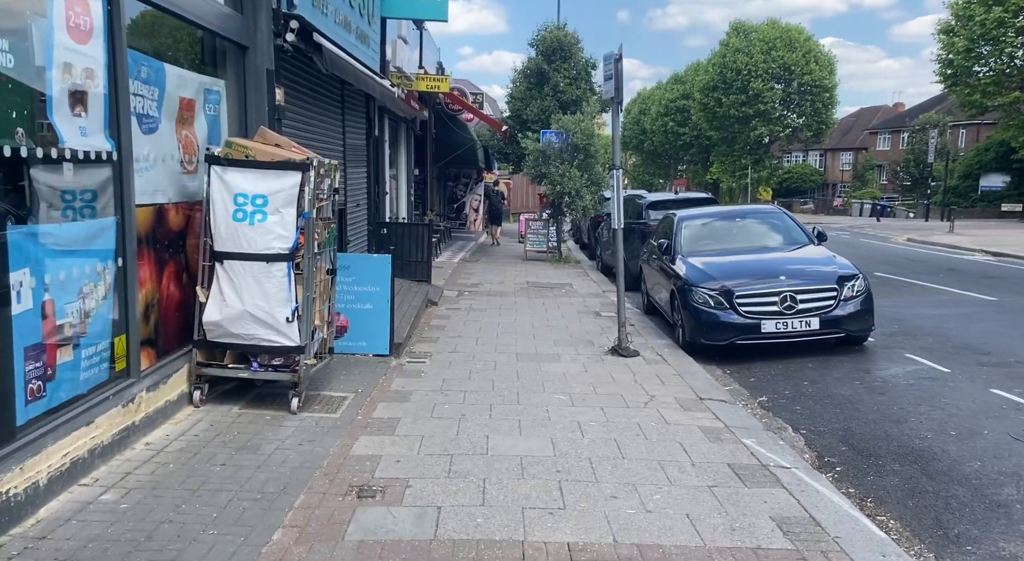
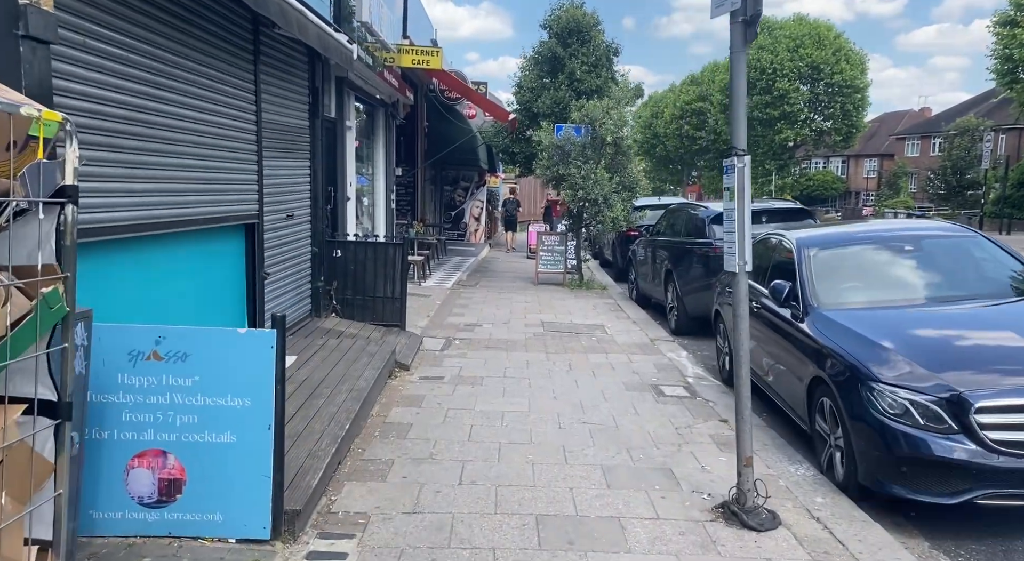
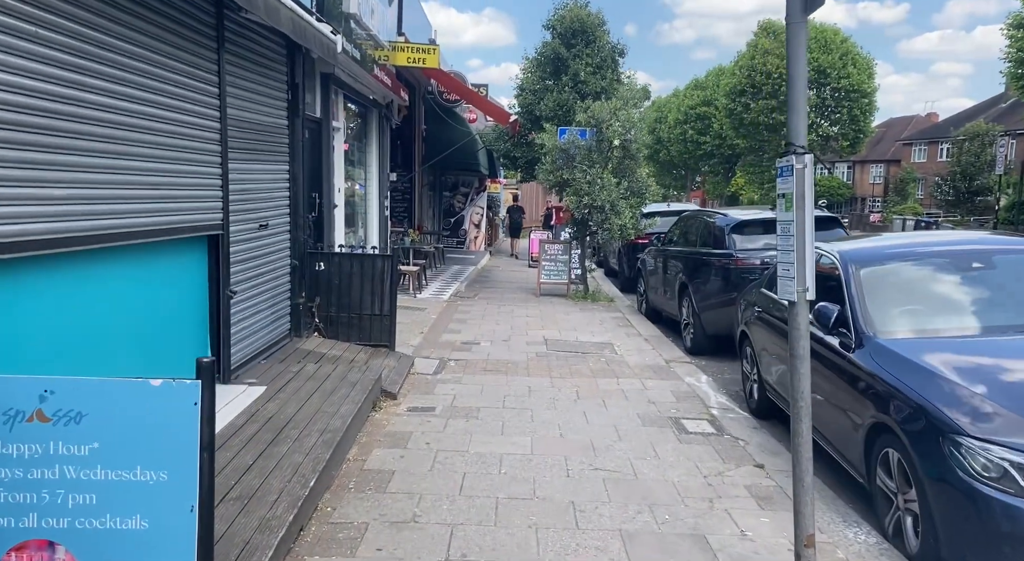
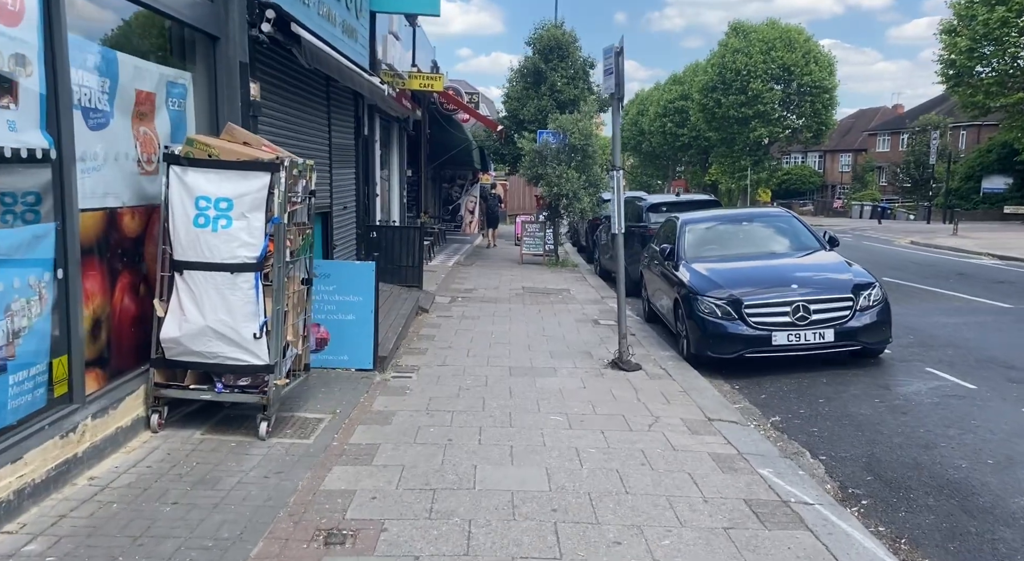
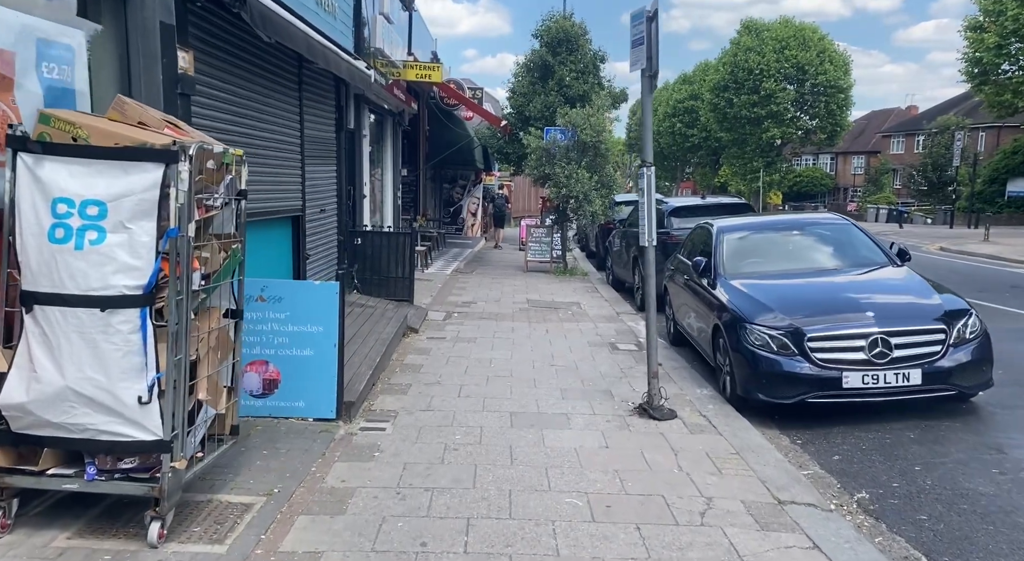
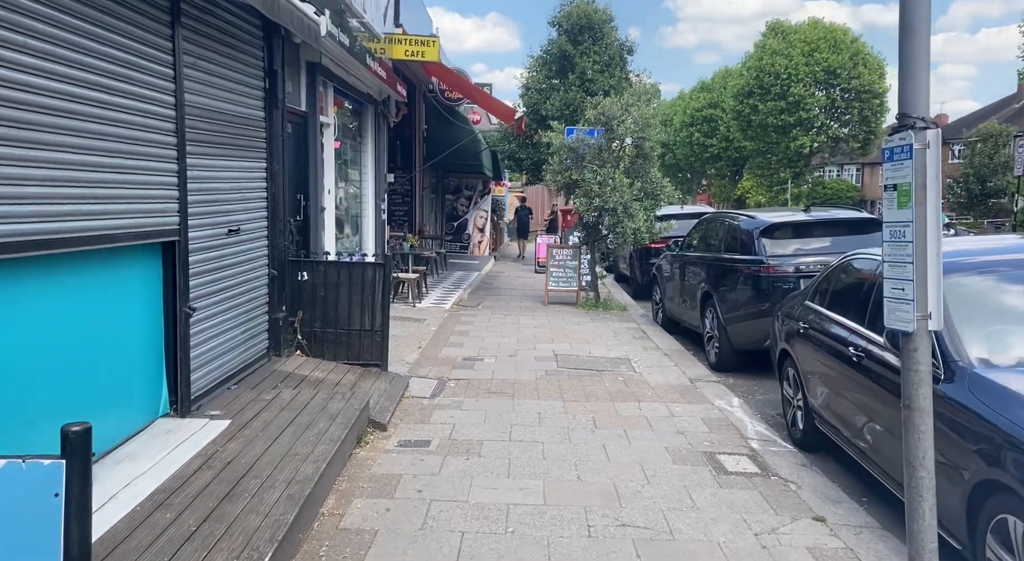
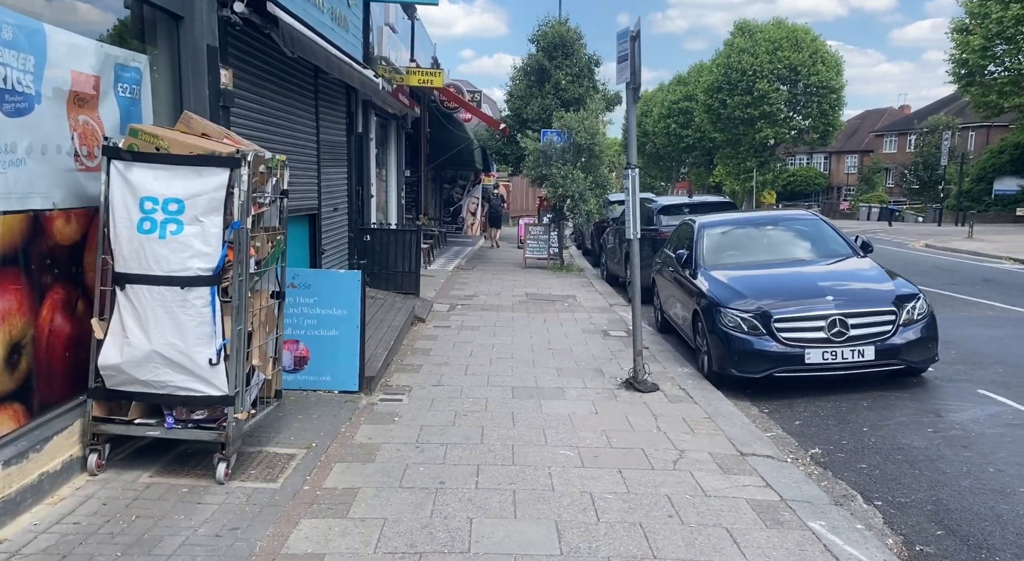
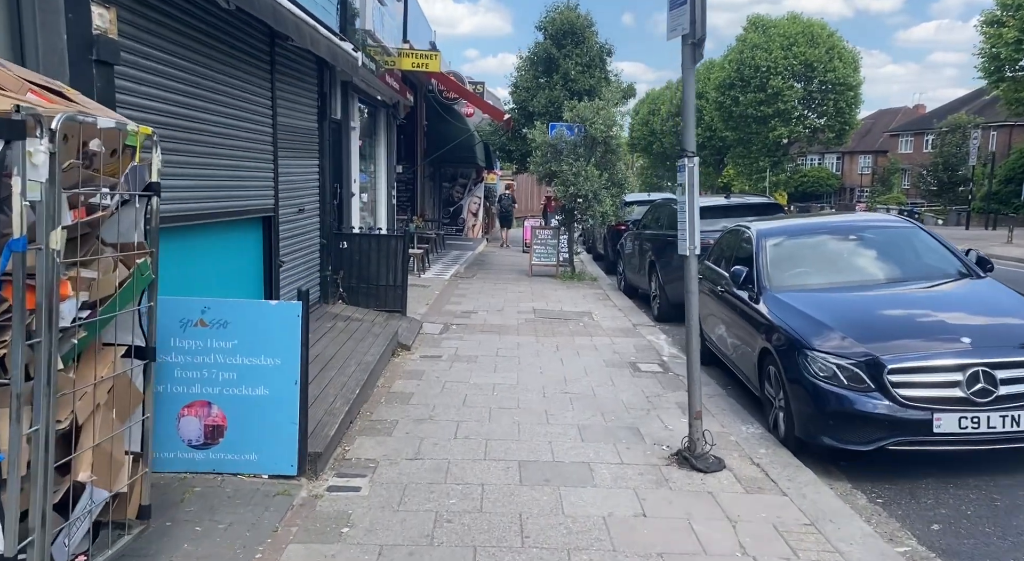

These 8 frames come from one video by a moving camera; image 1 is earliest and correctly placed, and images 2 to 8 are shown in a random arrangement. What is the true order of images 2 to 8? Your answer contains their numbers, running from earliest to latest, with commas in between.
4, 7, 5, 8, 2, 3, 6
